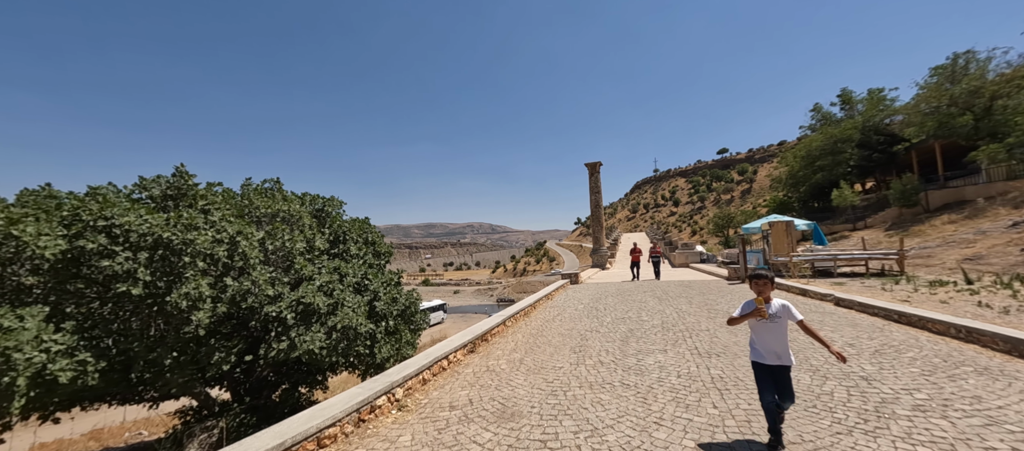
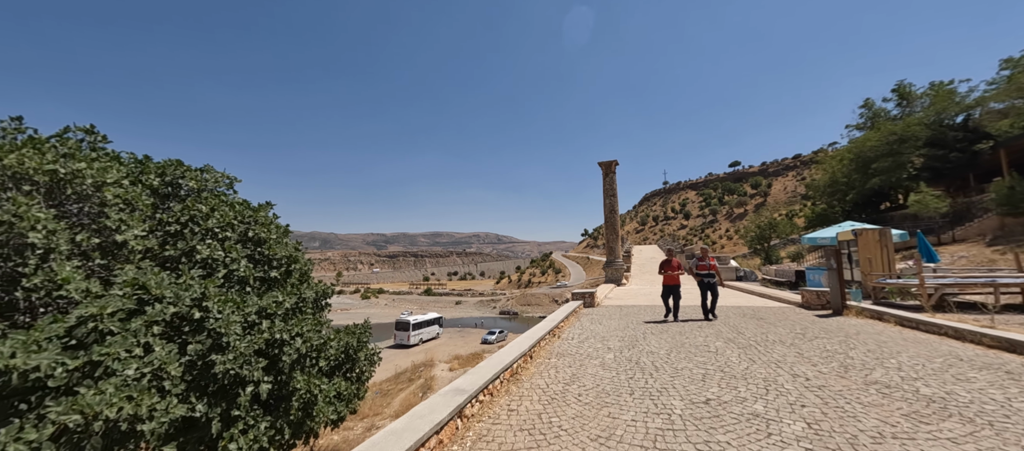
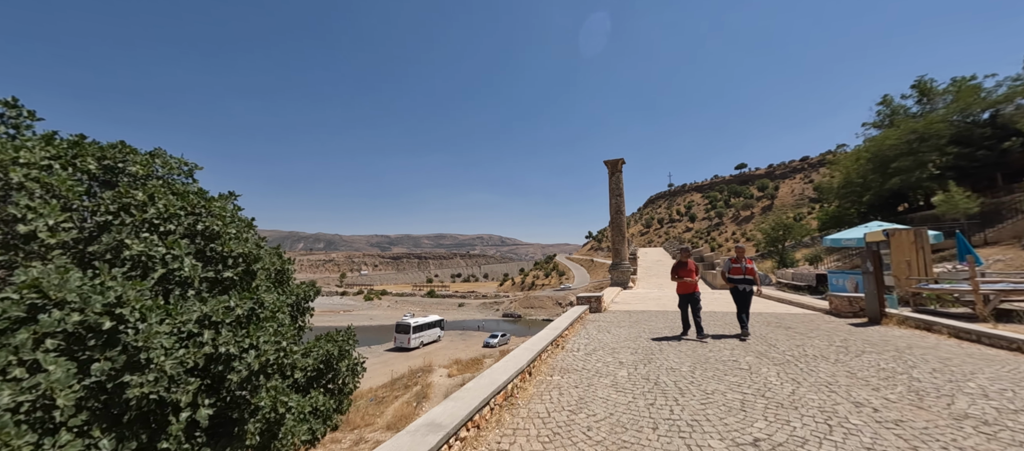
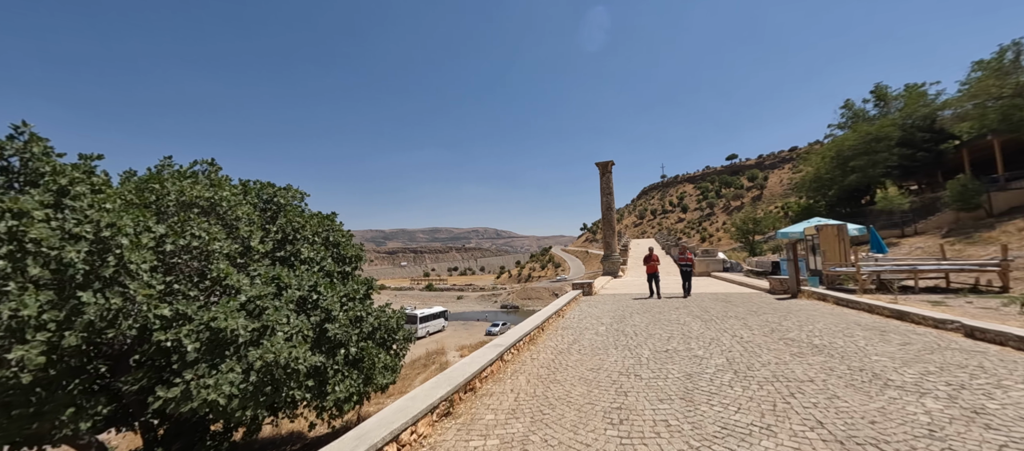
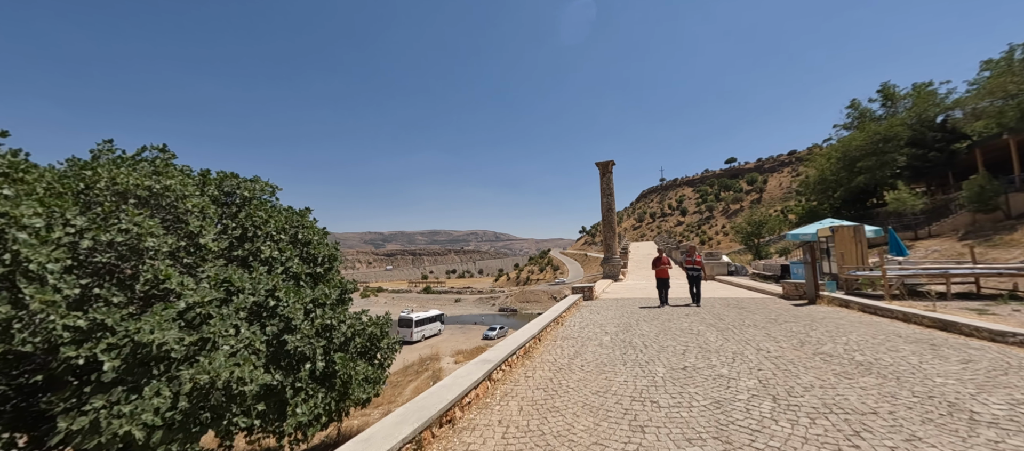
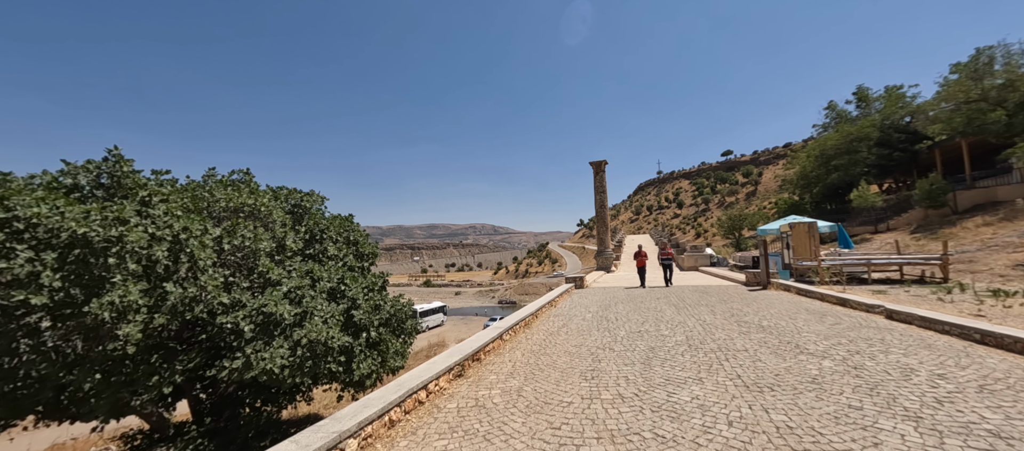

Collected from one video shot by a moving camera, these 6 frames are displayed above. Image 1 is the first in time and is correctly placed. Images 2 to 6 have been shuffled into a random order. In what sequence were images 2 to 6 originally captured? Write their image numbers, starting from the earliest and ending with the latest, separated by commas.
6, 4, 5, 2, 3
